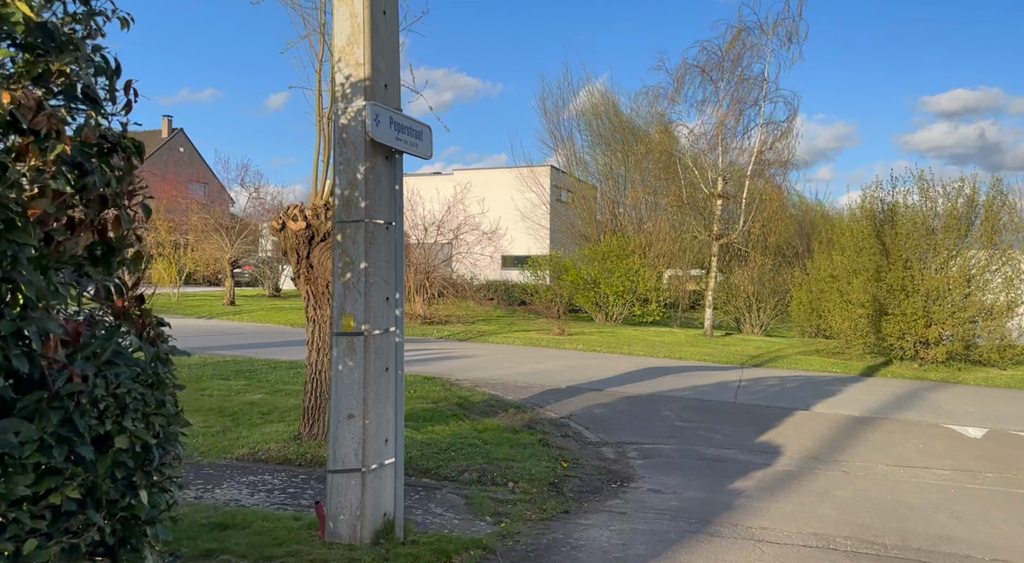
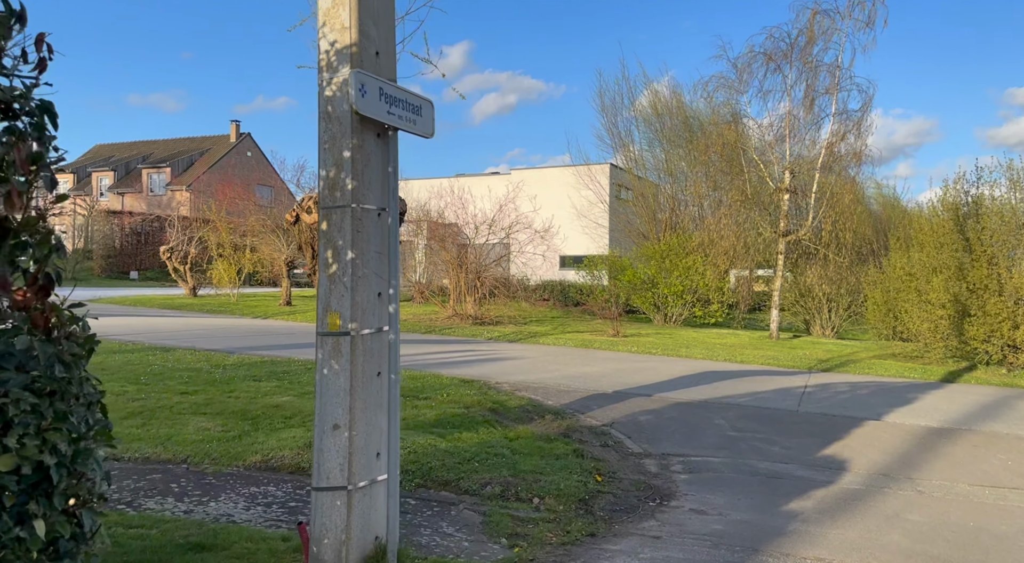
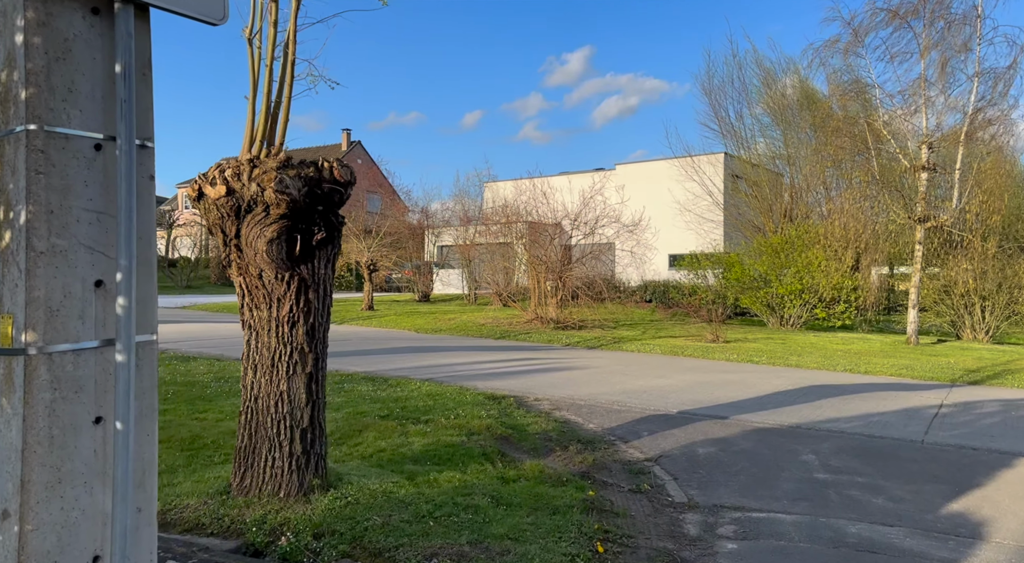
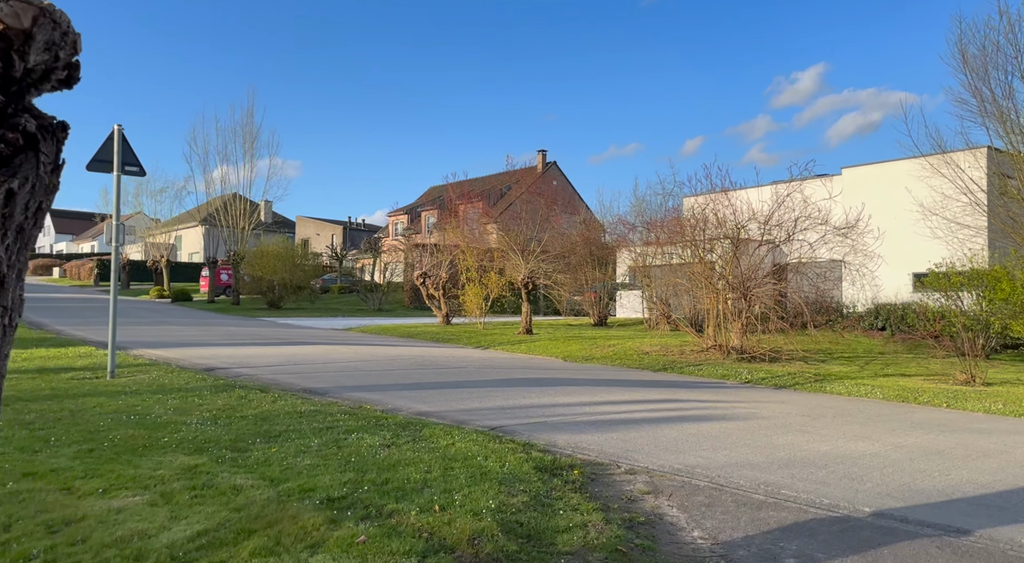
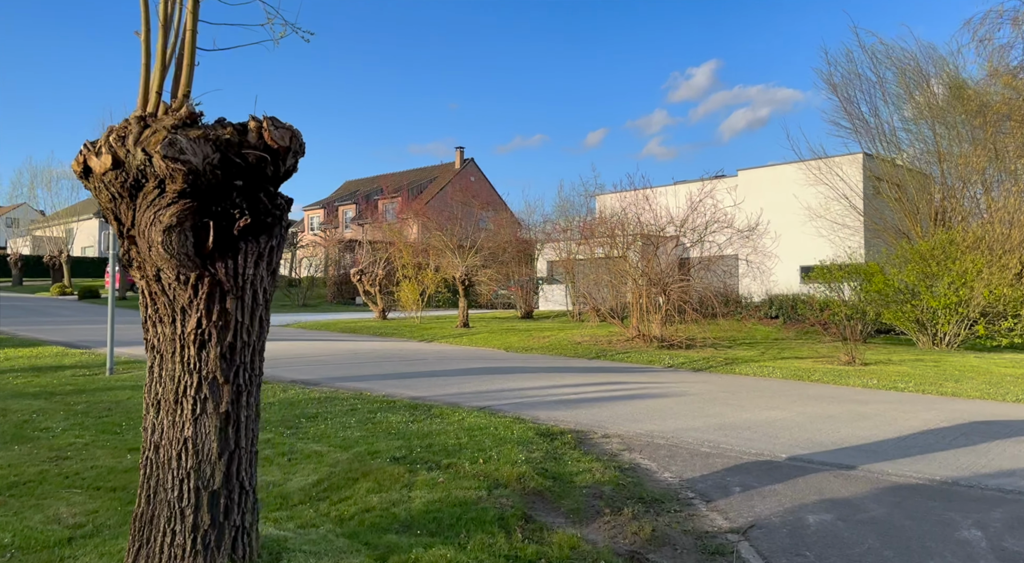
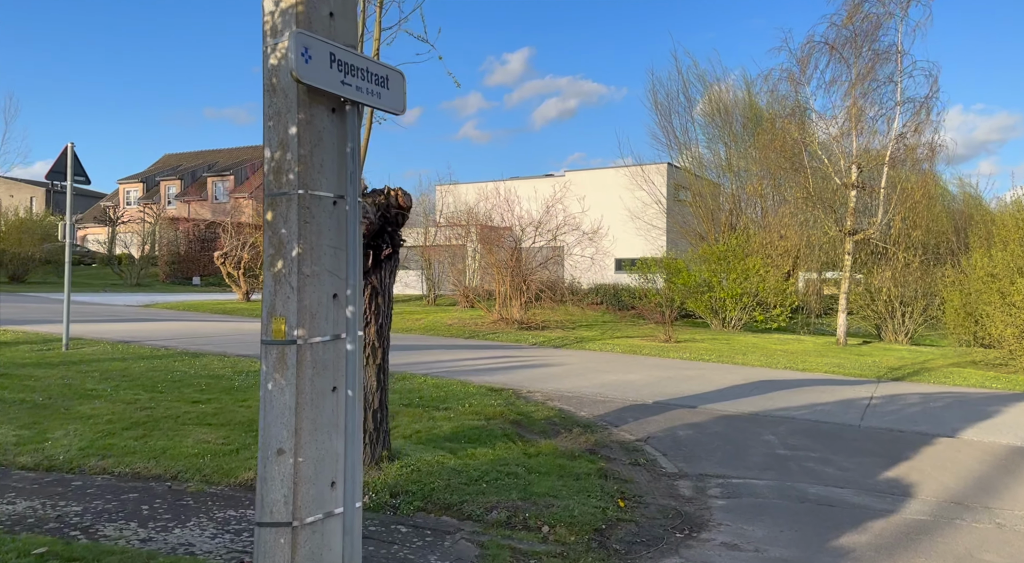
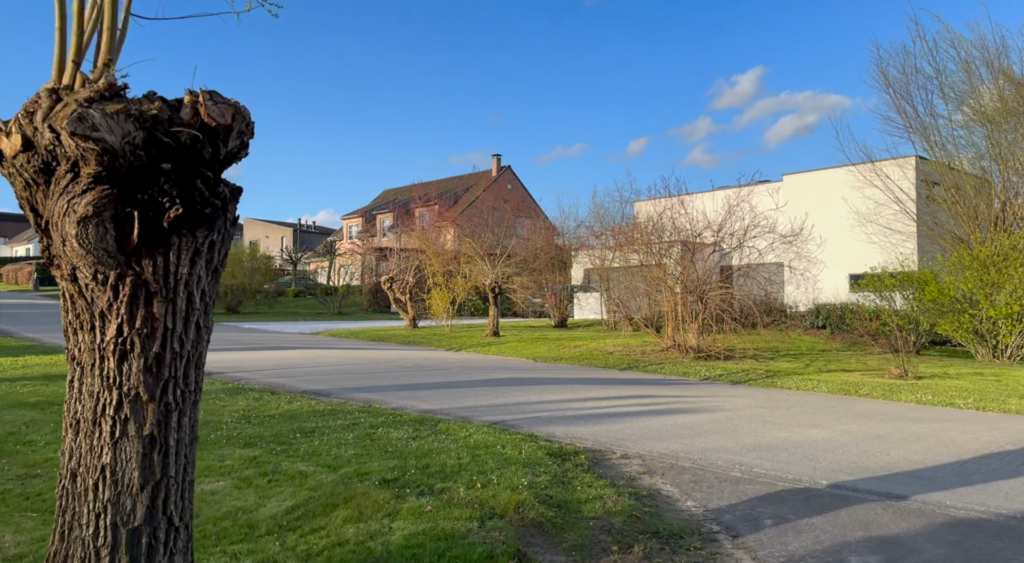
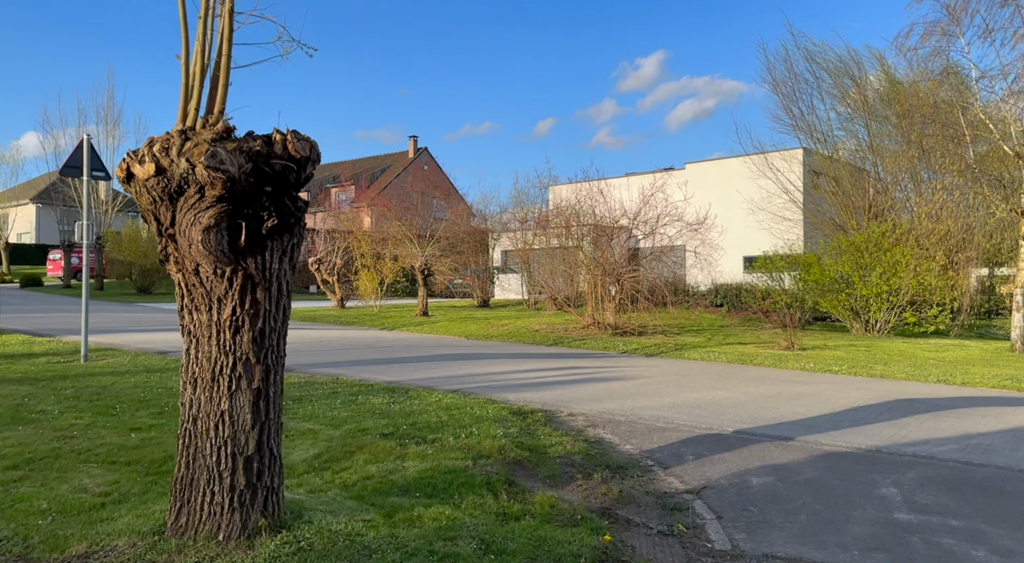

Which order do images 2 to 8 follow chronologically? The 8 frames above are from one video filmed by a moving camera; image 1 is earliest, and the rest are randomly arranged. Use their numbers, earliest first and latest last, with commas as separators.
2, 6, 3, 8, 5, 7, 4
